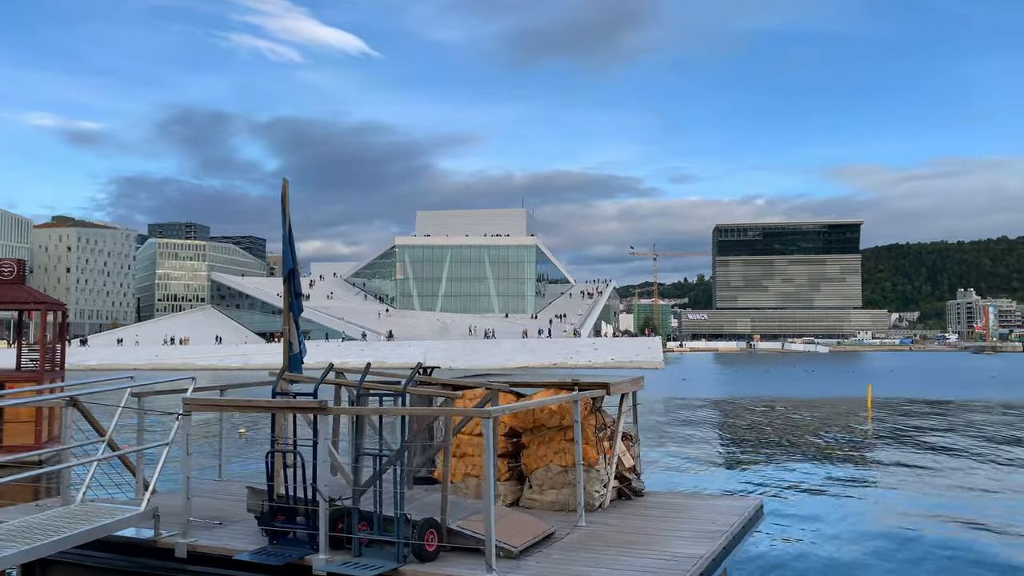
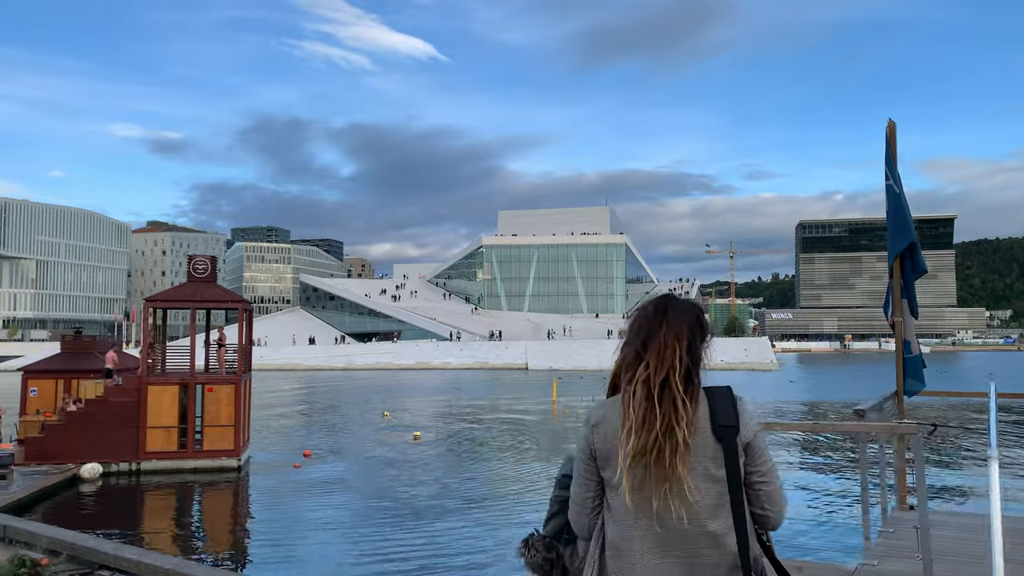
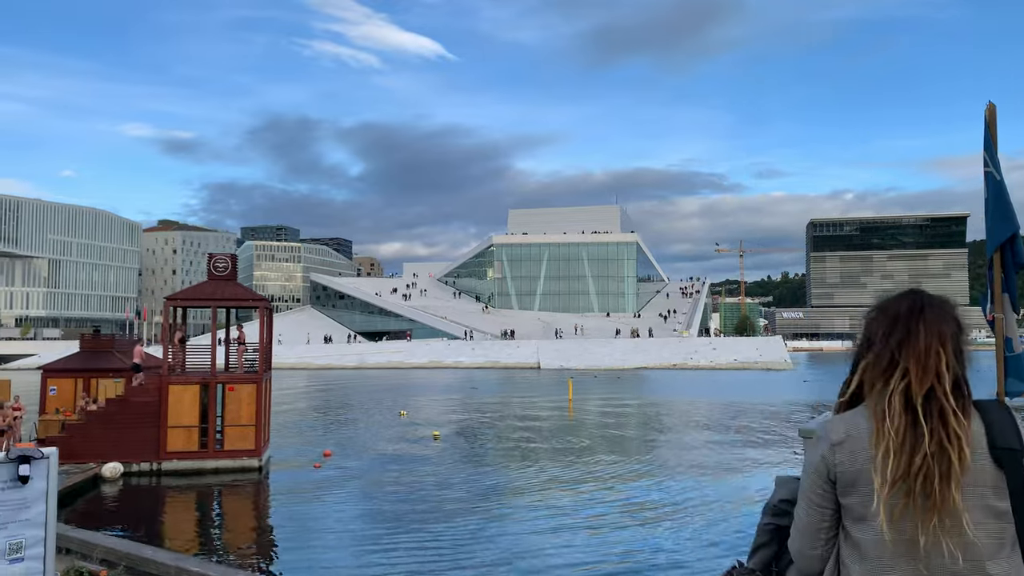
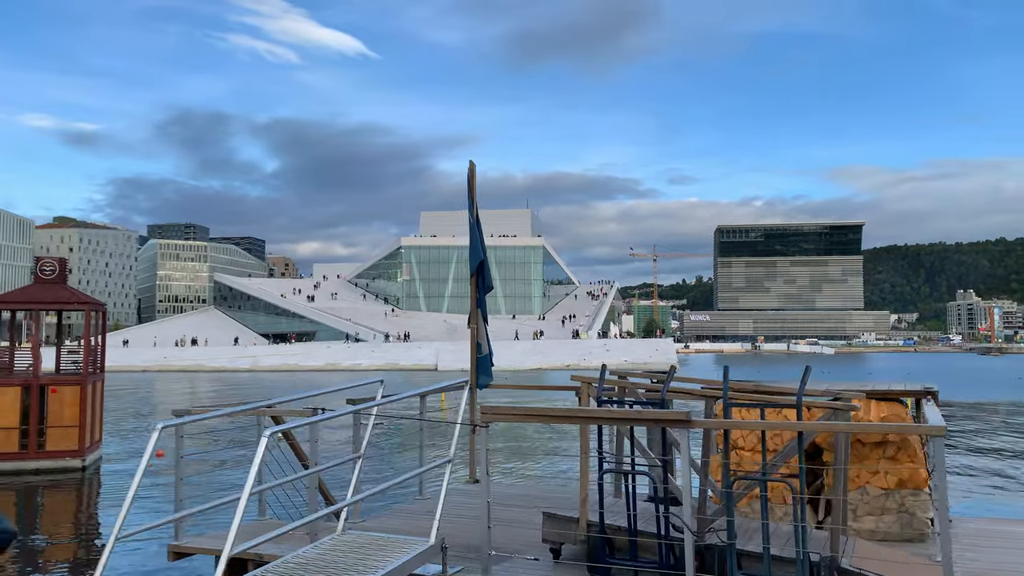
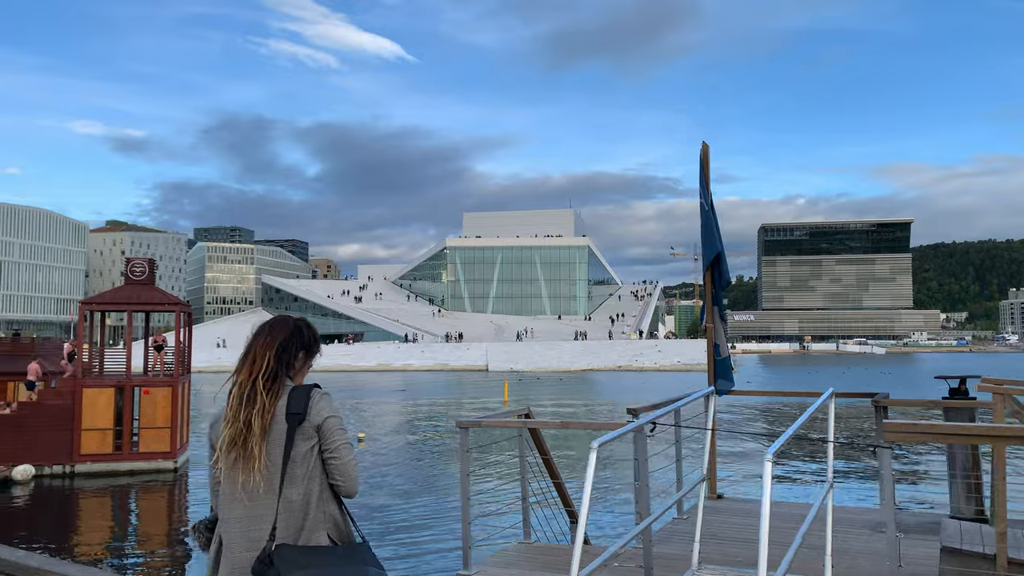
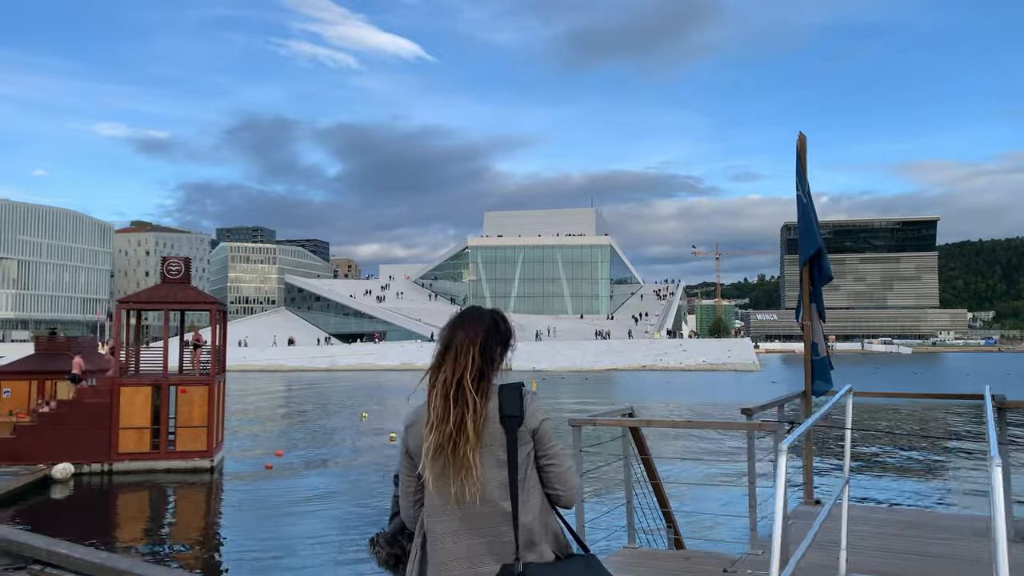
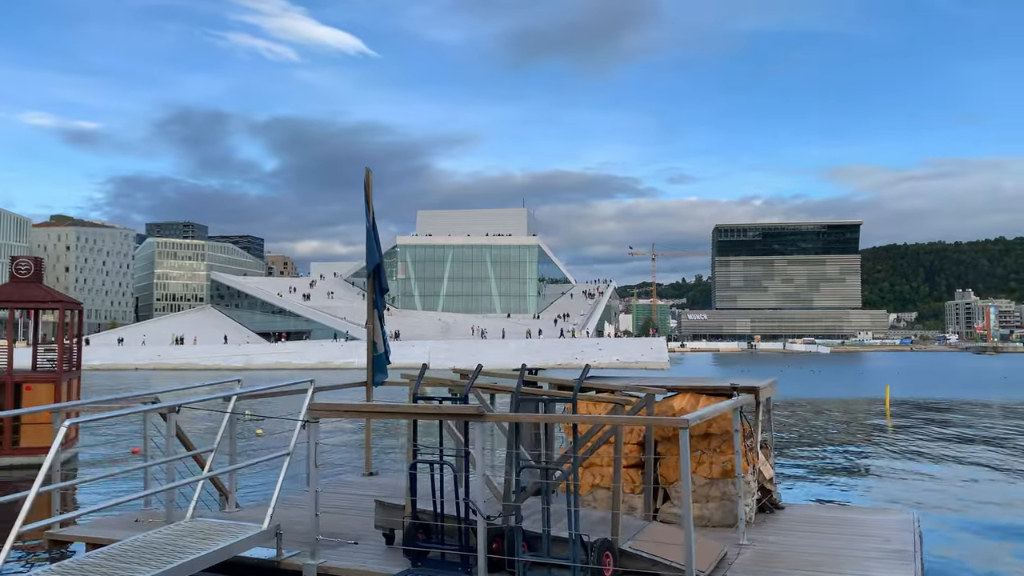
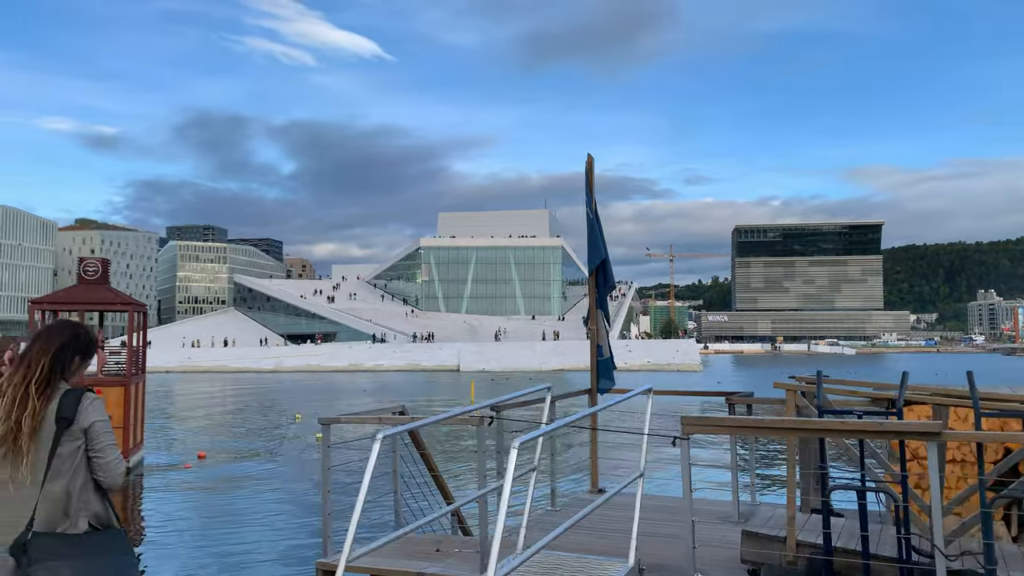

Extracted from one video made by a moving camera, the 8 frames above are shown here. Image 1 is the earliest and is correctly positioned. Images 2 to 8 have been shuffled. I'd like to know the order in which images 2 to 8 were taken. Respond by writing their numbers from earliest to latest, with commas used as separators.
7, 4, 8, 5, 6, 2, 3
